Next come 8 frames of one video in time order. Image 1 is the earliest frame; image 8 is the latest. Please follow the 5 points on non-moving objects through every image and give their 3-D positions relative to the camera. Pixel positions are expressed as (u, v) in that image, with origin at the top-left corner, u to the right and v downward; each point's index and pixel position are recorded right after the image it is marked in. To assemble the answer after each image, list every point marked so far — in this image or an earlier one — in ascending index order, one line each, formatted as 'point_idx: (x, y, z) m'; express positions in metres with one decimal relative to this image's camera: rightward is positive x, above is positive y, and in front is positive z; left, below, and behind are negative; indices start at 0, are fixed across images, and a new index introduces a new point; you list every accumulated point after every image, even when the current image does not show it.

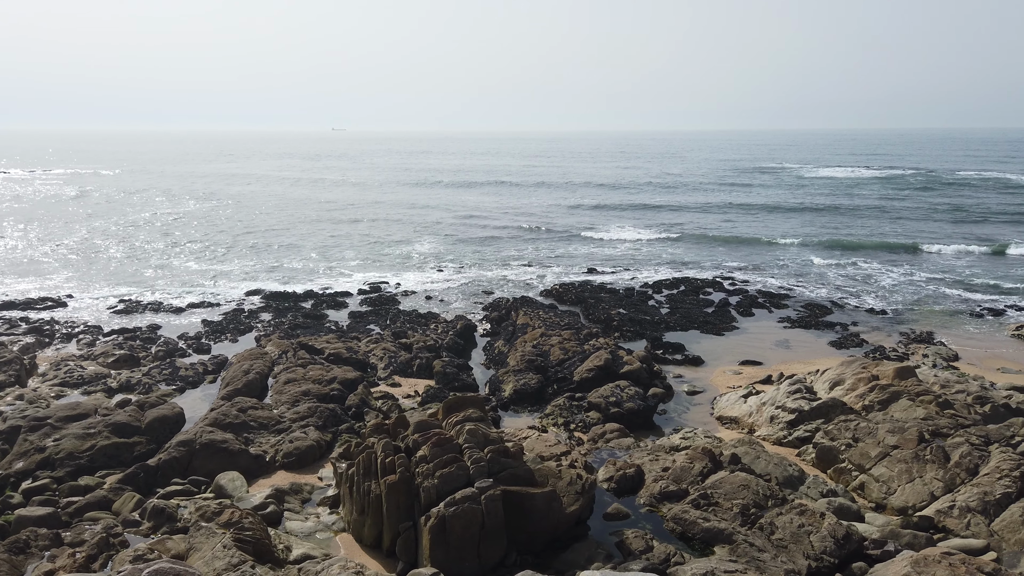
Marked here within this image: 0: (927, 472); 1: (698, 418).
0: (+8.6, -3.8, +12.3) m
1: (+5.3, -3.7, +16.8) m
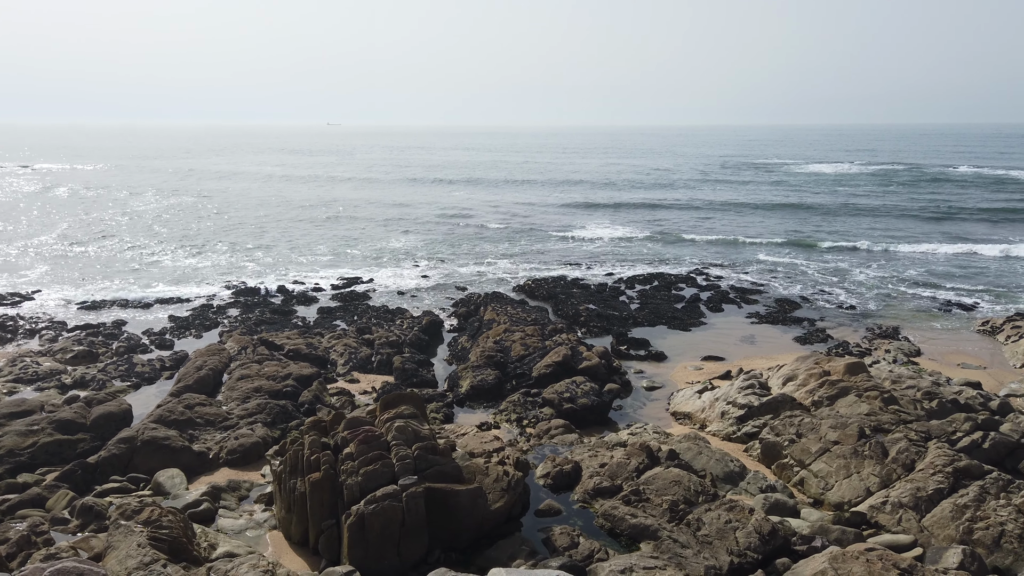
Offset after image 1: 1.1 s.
0: (+7.3, -3.7, +12.3) m
1: (+4.0, -3.5, +16.8) m
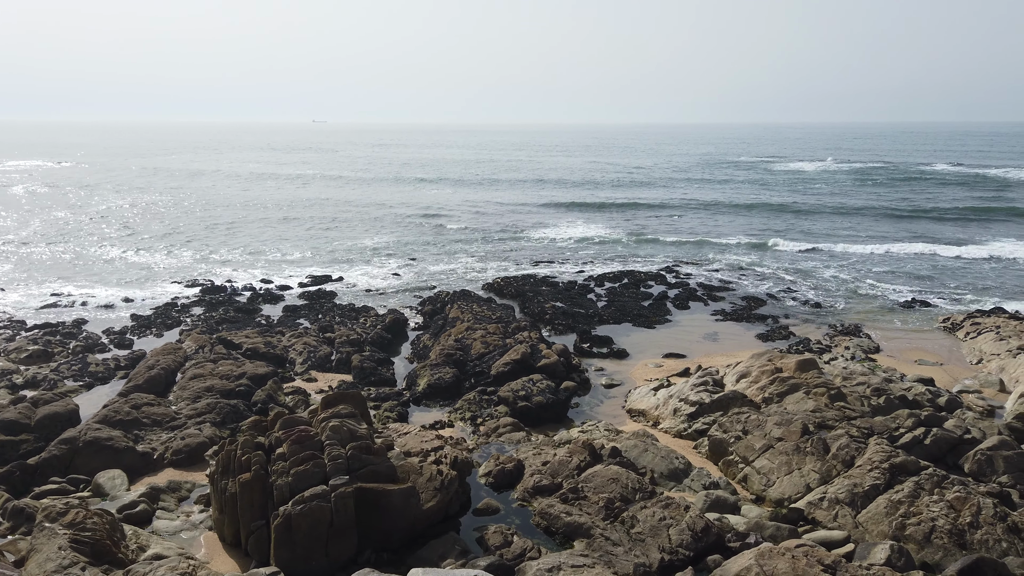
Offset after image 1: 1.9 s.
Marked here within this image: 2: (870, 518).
0: (+6.1, -3.6, +12.4) m
1: (+2.8, -3.5, +16.8) m
2: (+6.6, -4.2, +10.9) m
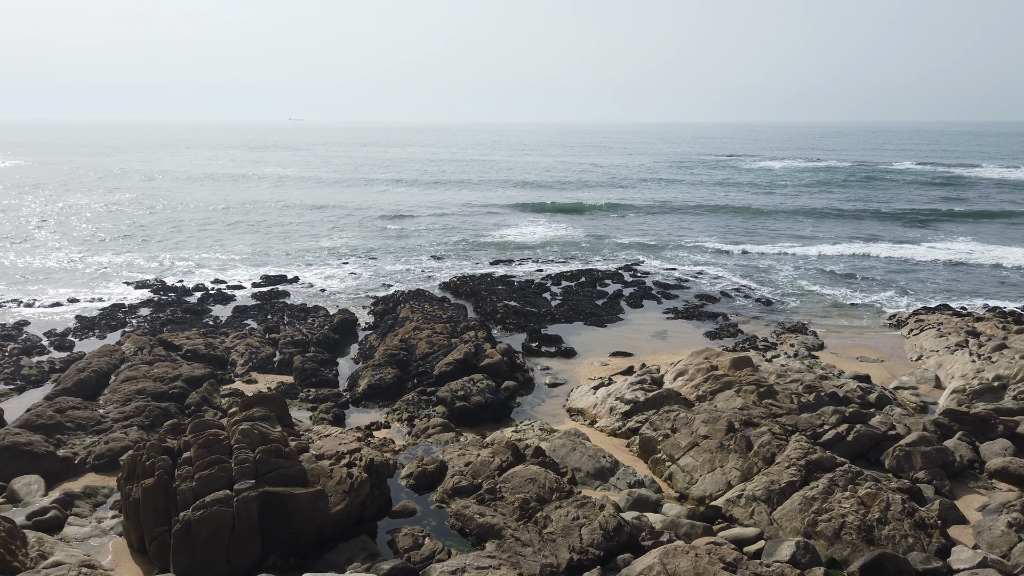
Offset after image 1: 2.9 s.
0: (+4.5, -3.6, +12.5) m
1: (+1.1, -3.4, +16.8) m
2: (+5.1, -4.2, +11.0) m
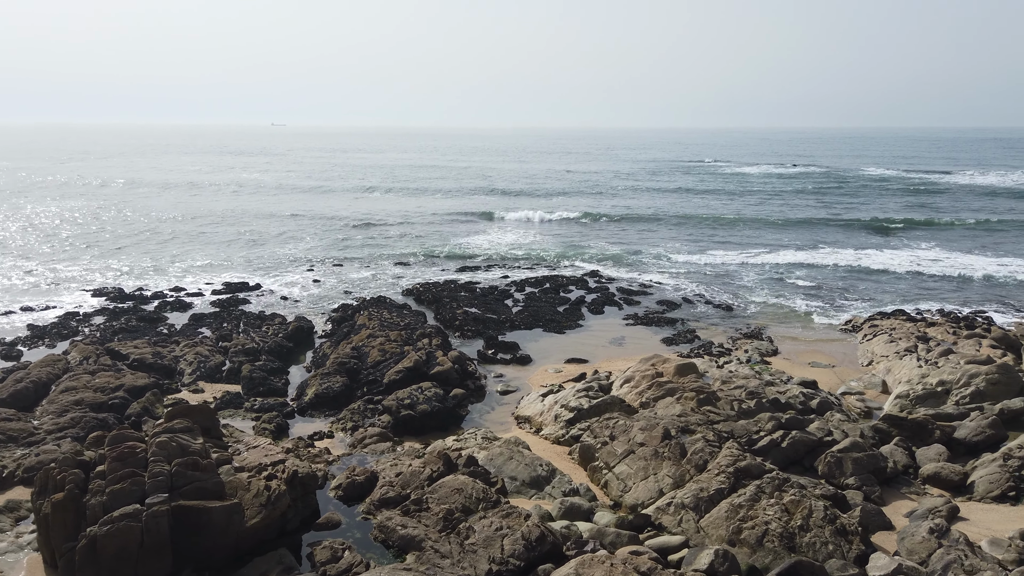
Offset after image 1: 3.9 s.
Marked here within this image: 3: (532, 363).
0: (+3.1, -3.8, +12.5) m
1: (-0.4, -3.7, +16.7) m
2: (+3.7, -4.3, +11.0) m
3: (+0.6, -2.5, +20.0) m
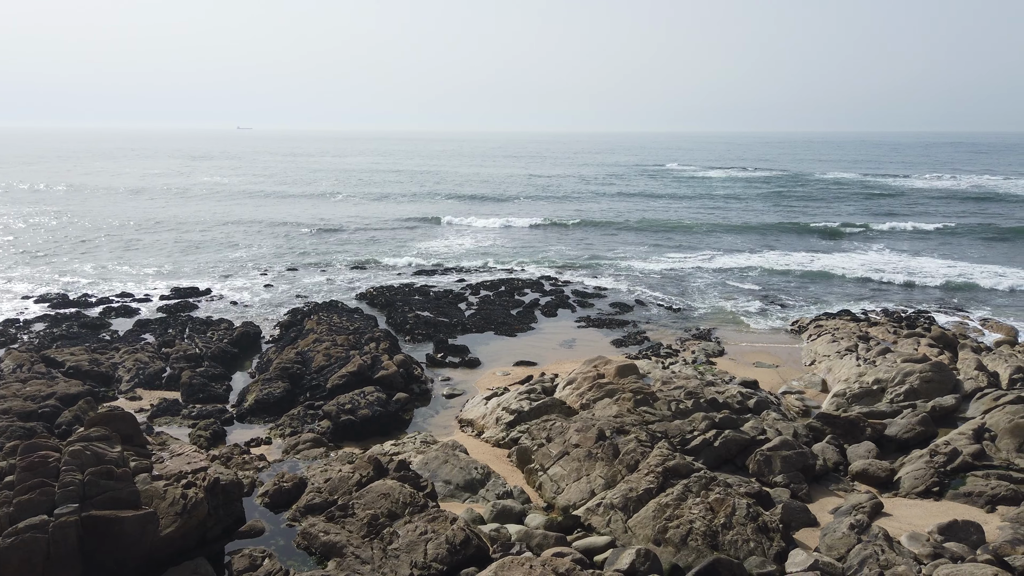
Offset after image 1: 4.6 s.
0: (+1.7, -3.8, +12.5) m
1: (-2.0, -3.7, +16.7) m
2: (+2.3, -4.4, +11.1) m
3: (-1.1, -2.6, +19.9) m
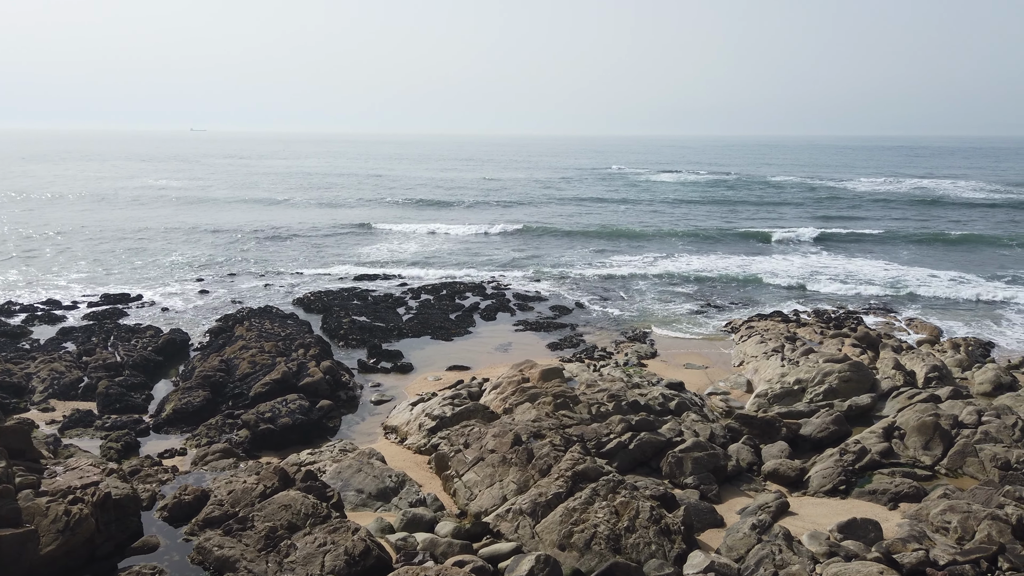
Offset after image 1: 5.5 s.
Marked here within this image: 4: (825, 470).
0: (-0.1, -3.9, +12.5) m
1: (-4.0, -3.9, +16.4) m
2: (+0.6, -4.5, +11.1) m
3: (-3.3, -2.8, +19.7) m
4: (+7.1, -4.1, +13.5) m
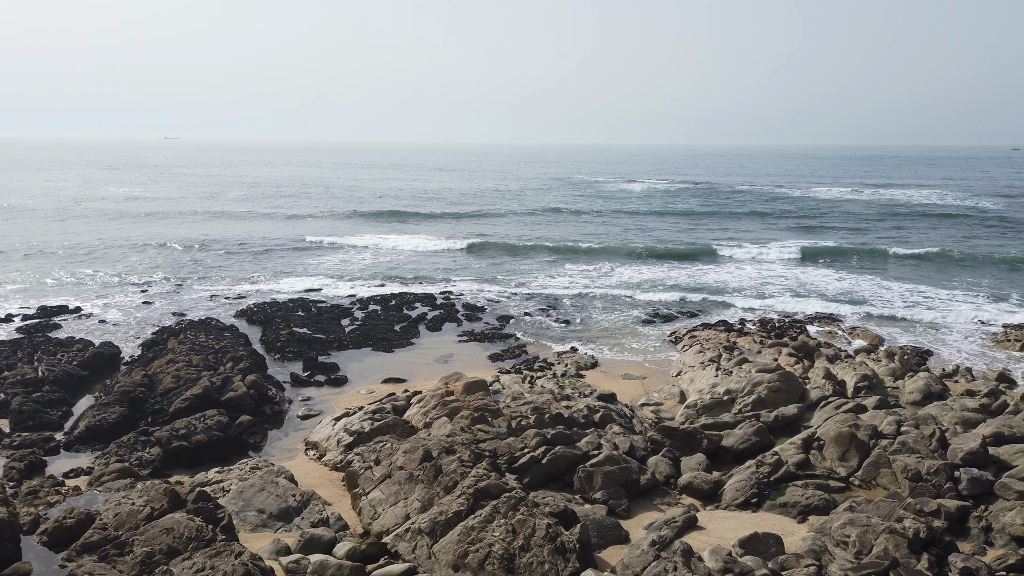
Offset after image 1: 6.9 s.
0: (-2.0, -4.2, +12.2) m
1: (-6.0, -4.2, +16.1) m
2: (-1.3, -4.7, +10.8) m
3: (-5.4, -3.1, +19.4) m
4: (+5.1, -4.4, +13.4) m
